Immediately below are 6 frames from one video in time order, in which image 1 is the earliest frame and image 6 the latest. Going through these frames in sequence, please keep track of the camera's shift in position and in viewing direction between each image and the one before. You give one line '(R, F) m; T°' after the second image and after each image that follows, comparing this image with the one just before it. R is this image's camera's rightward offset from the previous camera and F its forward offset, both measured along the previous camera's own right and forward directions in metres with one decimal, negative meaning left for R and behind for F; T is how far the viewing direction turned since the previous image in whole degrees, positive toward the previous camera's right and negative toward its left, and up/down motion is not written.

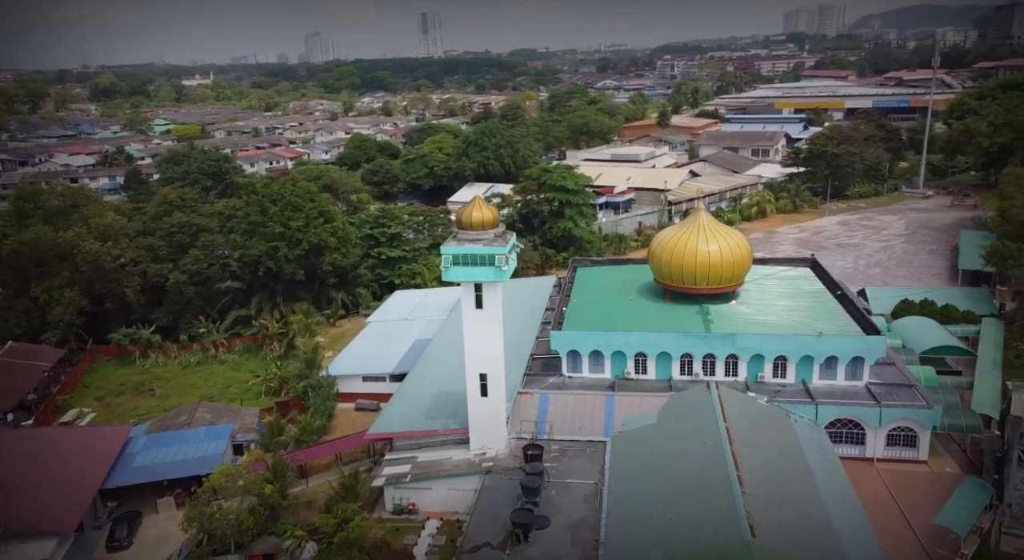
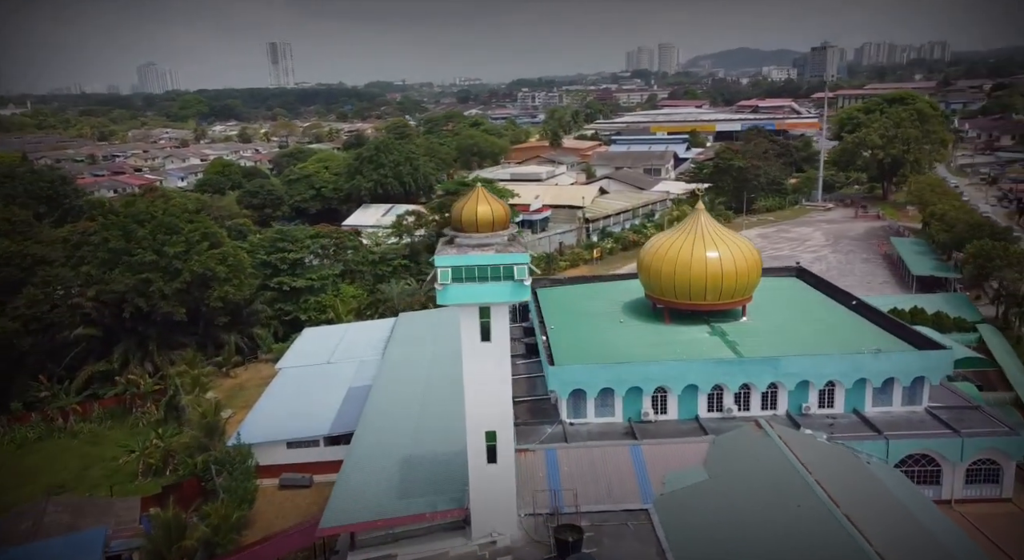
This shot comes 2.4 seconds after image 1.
(-3.0, +5.4) m; +11°
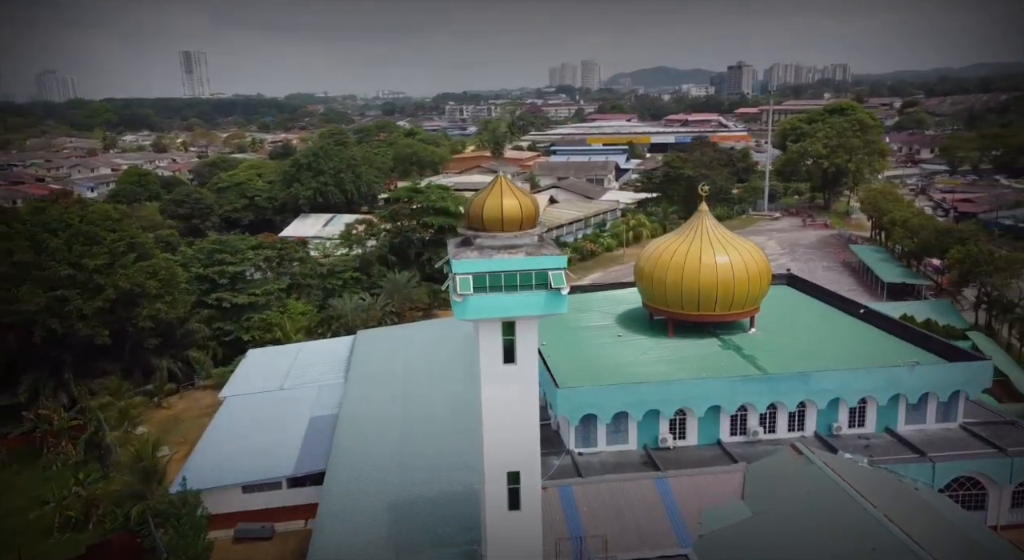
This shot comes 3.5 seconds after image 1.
(-1.6, +2.4) m; +6°
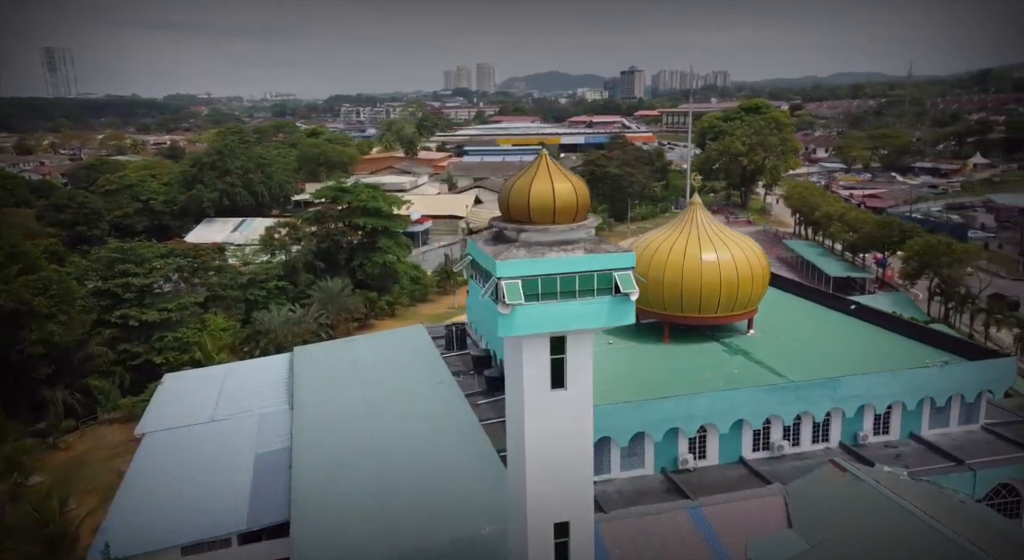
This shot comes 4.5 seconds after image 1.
(-1.9, +2.4) m; +8°
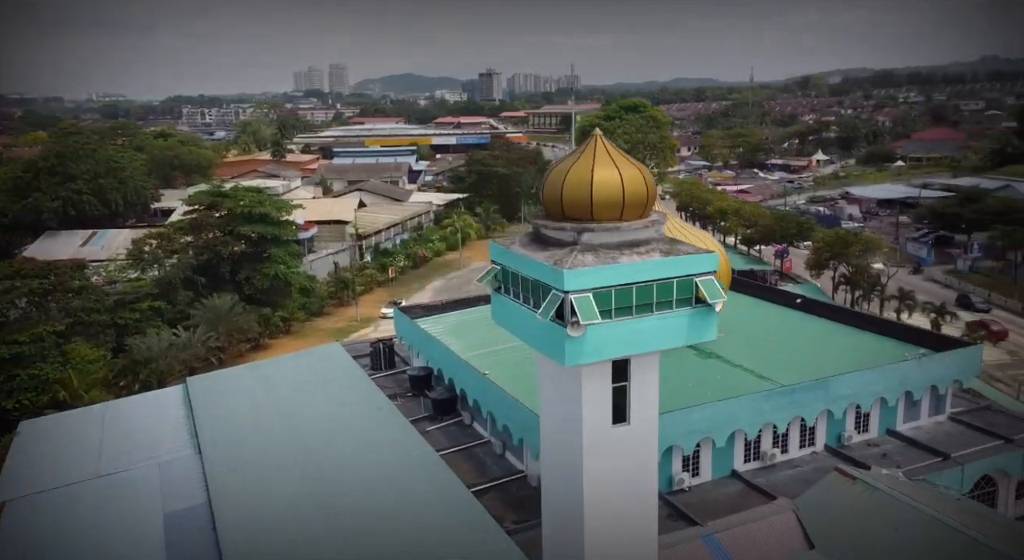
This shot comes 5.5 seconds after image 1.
(-1.9, +2.1) m; +11°
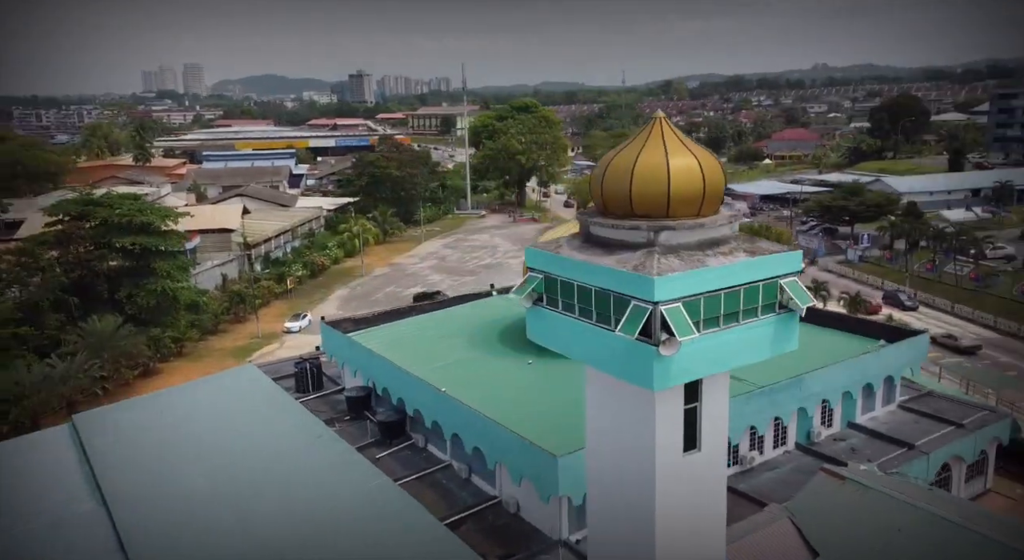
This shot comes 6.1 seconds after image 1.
(-1.5, +1.3) m; +10°
